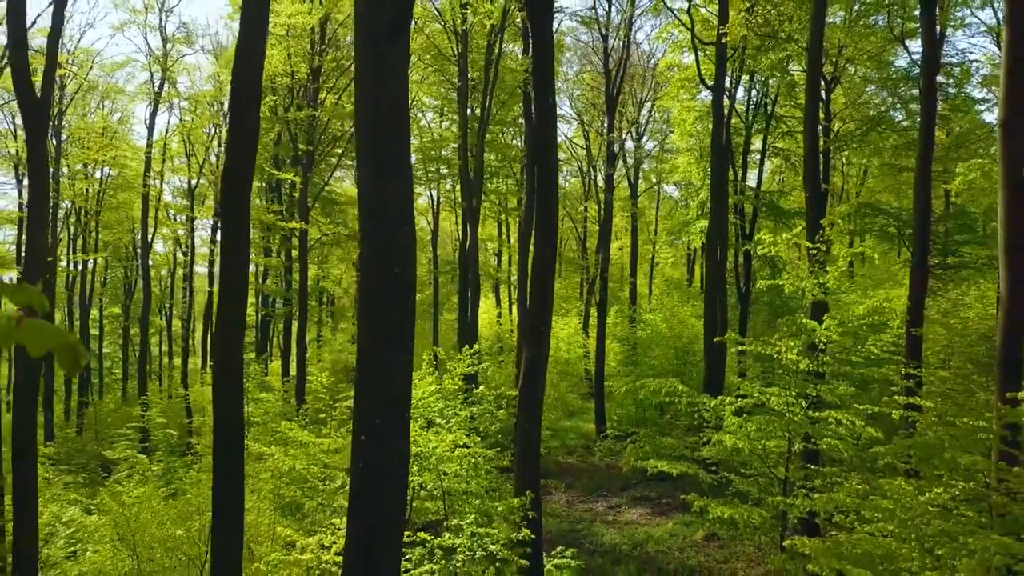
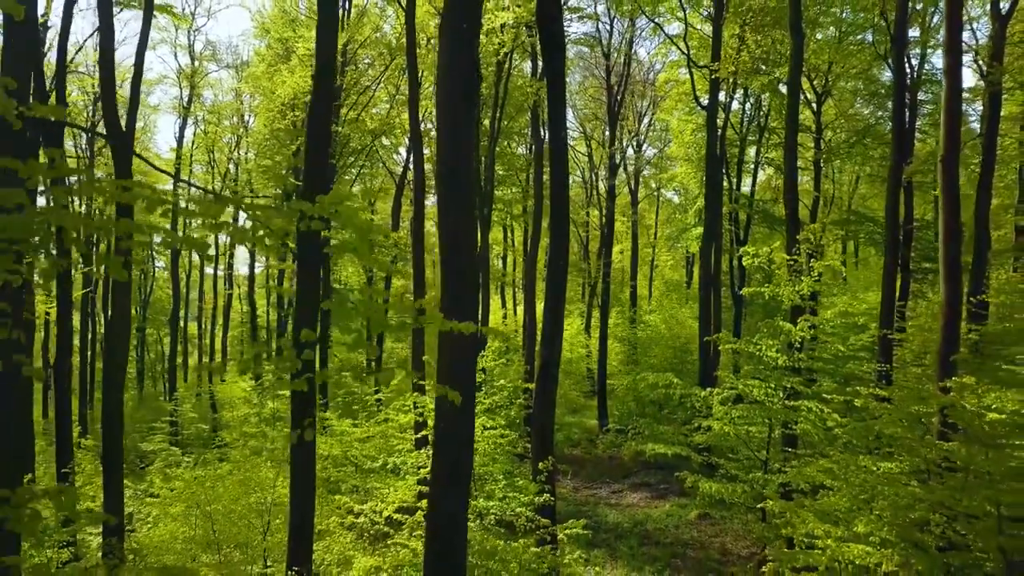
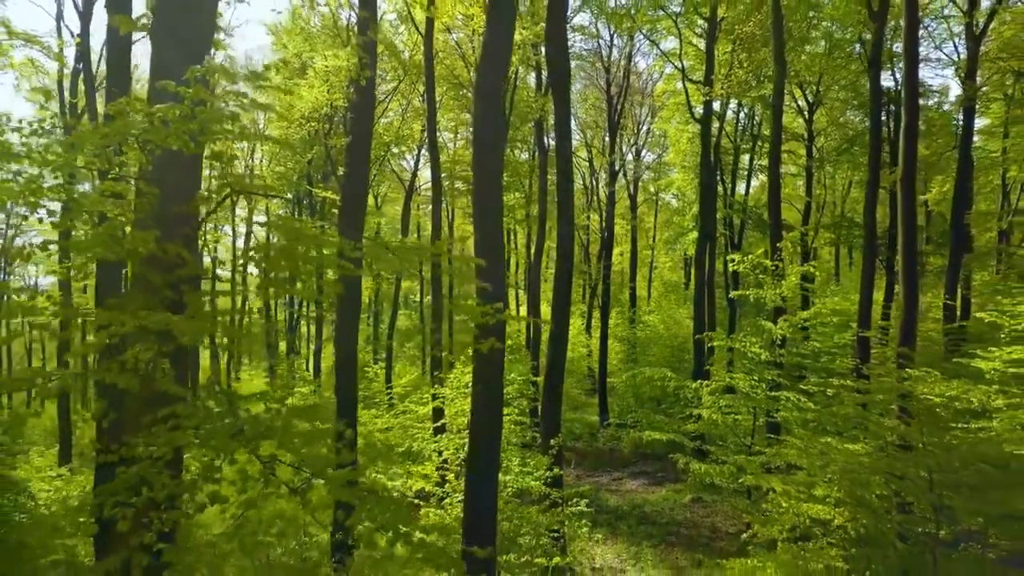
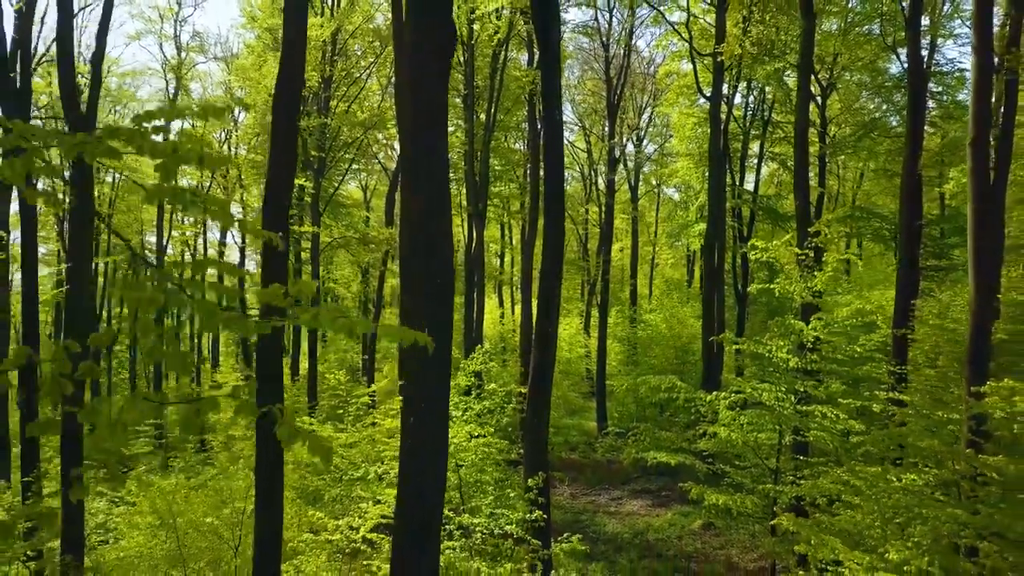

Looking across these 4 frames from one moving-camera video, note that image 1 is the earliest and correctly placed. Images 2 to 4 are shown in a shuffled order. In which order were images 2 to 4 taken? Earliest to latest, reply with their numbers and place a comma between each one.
4, 2, 3
